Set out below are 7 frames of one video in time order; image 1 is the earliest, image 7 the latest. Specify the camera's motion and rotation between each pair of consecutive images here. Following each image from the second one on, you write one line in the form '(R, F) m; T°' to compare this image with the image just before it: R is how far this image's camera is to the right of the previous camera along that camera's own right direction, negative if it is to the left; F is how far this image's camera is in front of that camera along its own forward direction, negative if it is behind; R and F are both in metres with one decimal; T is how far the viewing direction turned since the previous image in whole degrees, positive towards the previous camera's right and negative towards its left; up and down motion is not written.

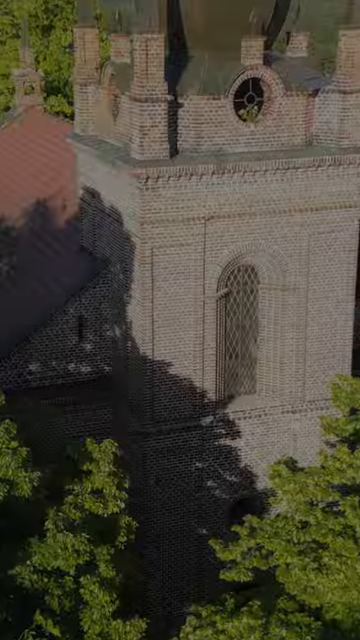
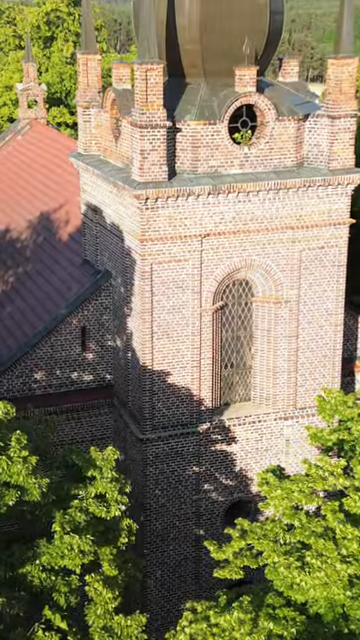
(0.0, -0.9) m; 0°
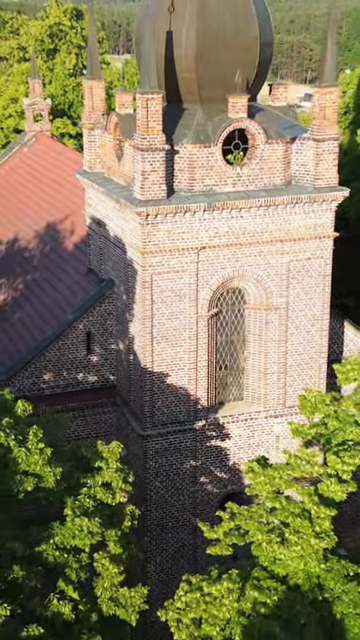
(0.0, -1.6) m; 0°
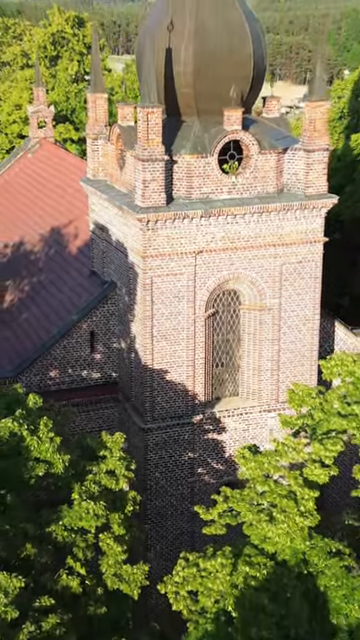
(0.0, -1.2) m; 0°
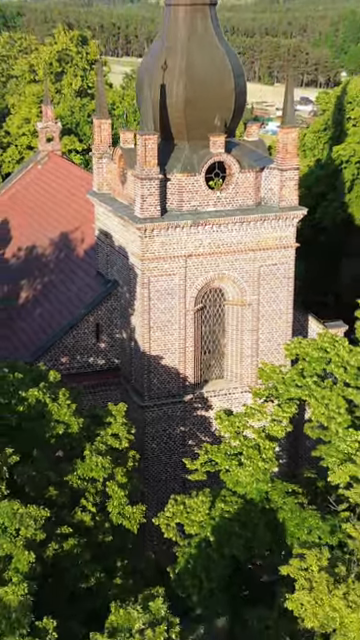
(+0.2, -3.7) m; 0°
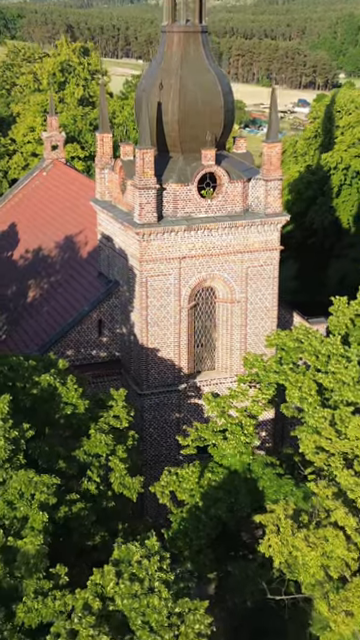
(+0.1, -2.5) m; 0°
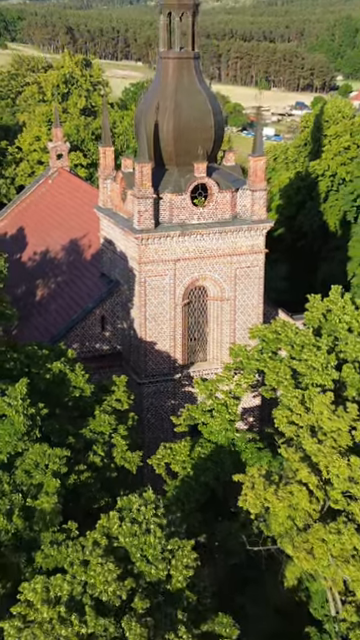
(+0.1, -3.0) m; 0°
